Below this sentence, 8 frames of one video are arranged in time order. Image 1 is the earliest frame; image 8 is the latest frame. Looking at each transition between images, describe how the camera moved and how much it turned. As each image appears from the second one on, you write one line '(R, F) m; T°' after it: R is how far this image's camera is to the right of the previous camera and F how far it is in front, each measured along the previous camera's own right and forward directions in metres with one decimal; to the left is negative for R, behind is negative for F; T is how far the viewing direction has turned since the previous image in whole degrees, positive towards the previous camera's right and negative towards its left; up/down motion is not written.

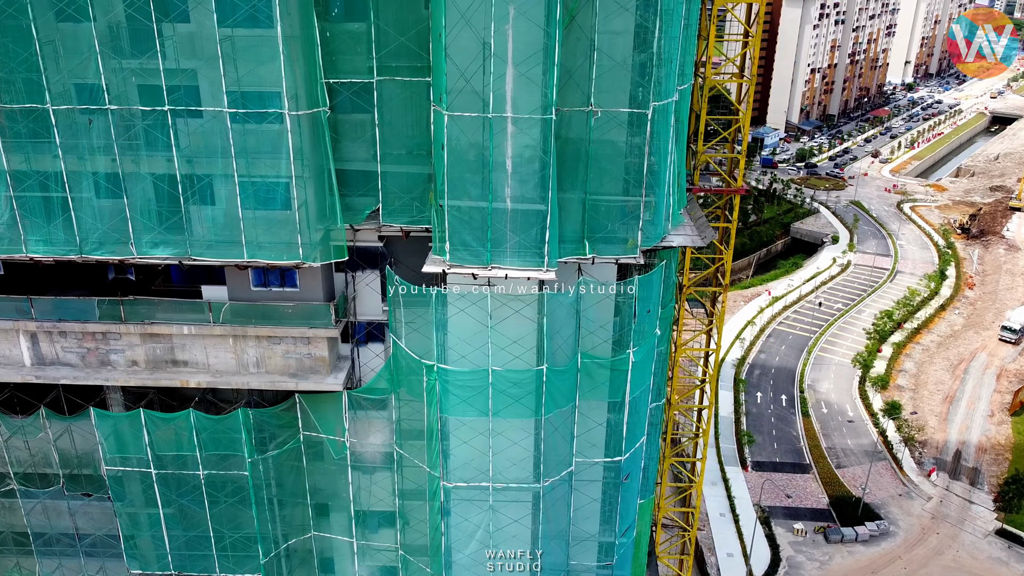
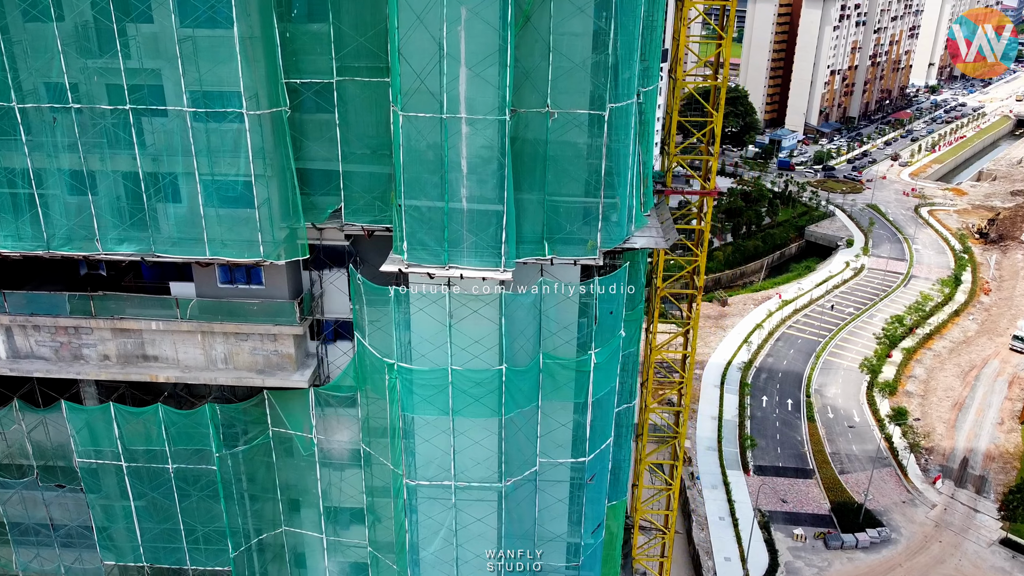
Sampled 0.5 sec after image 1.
(+1.6, -0.1) m; -2°
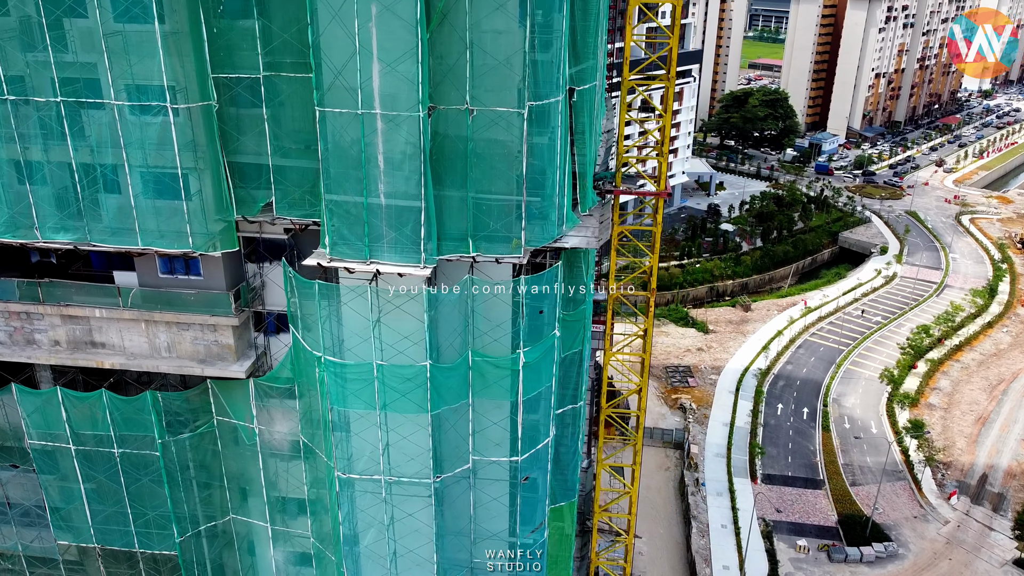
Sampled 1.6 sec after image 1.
(+3.1, +0.1) m; -3°
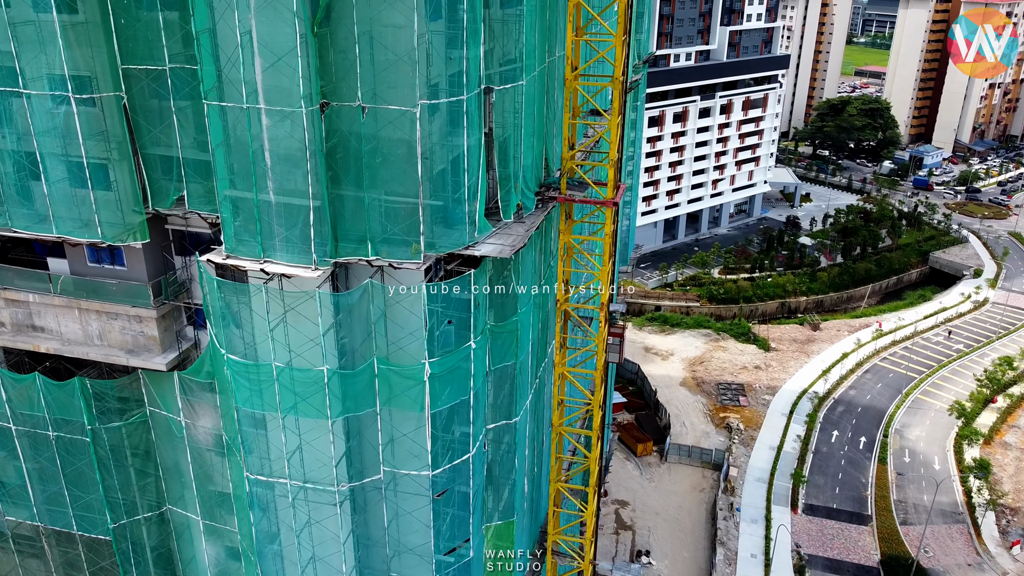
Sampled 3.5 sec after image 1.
(+4.8, +1.4) m; -7°
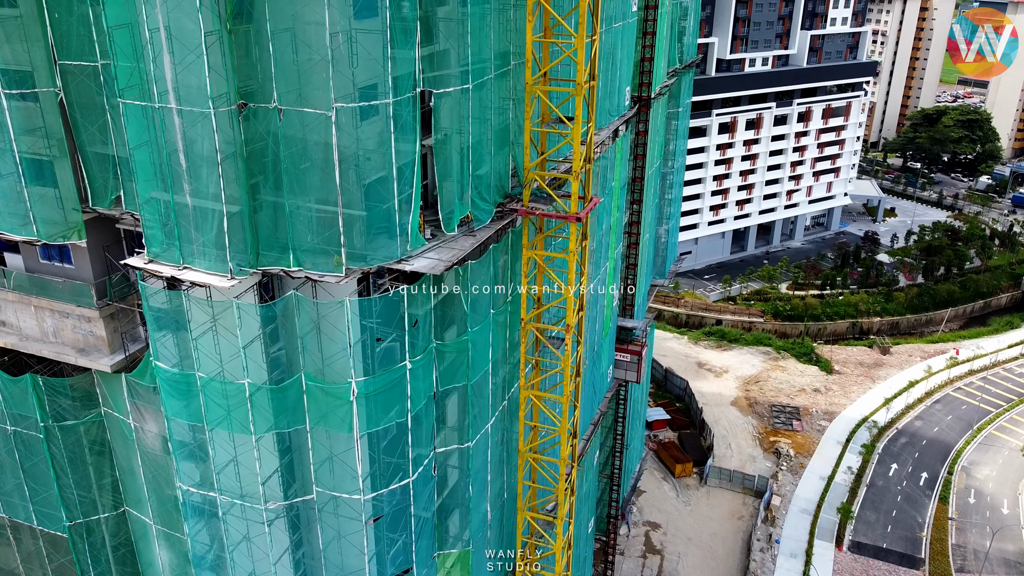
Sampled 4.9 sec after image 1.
(+3.5, +1.7) m; -6°
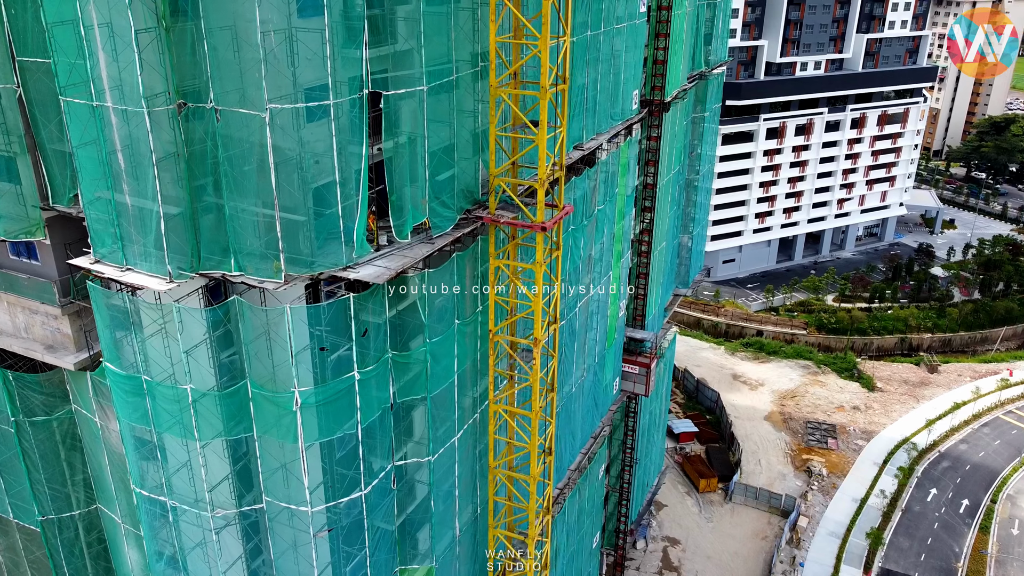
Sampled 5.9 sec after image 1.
(+2.4, +1.0) m; -4°
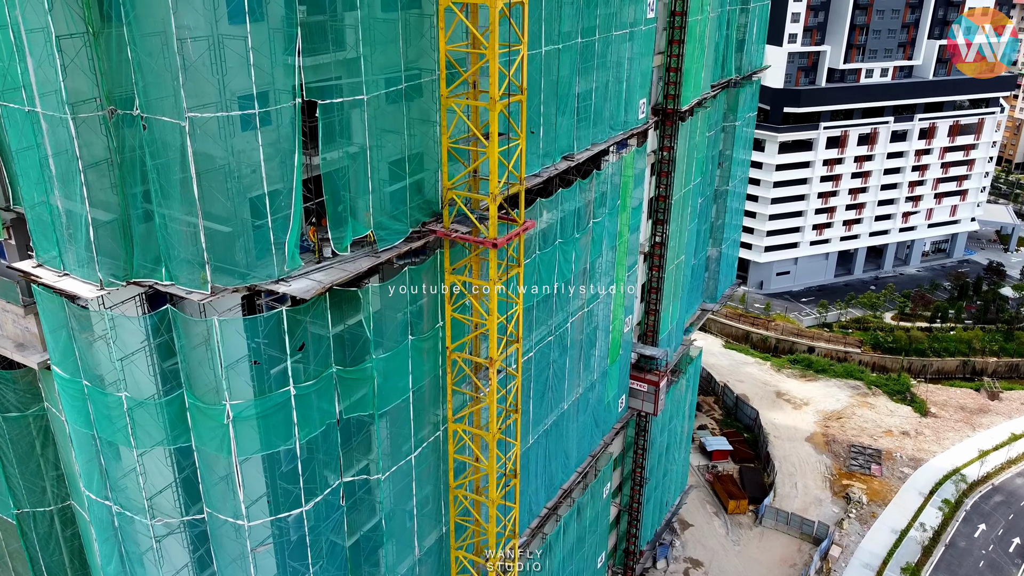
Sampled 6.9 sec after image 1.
(+2.9, +1.0) m; -5°
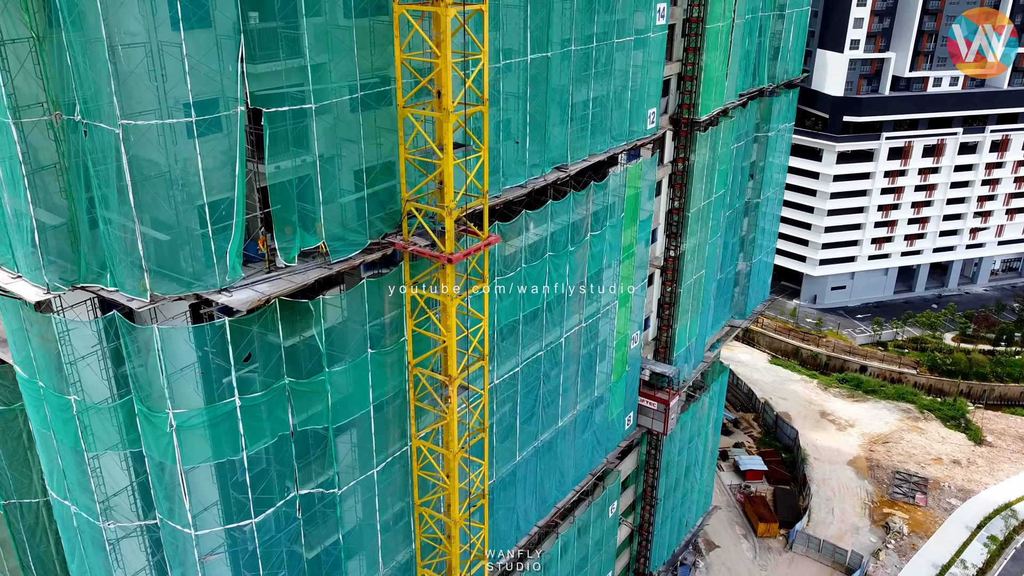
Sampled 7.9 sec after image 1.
(+2.6, +0.8) m; -5°
